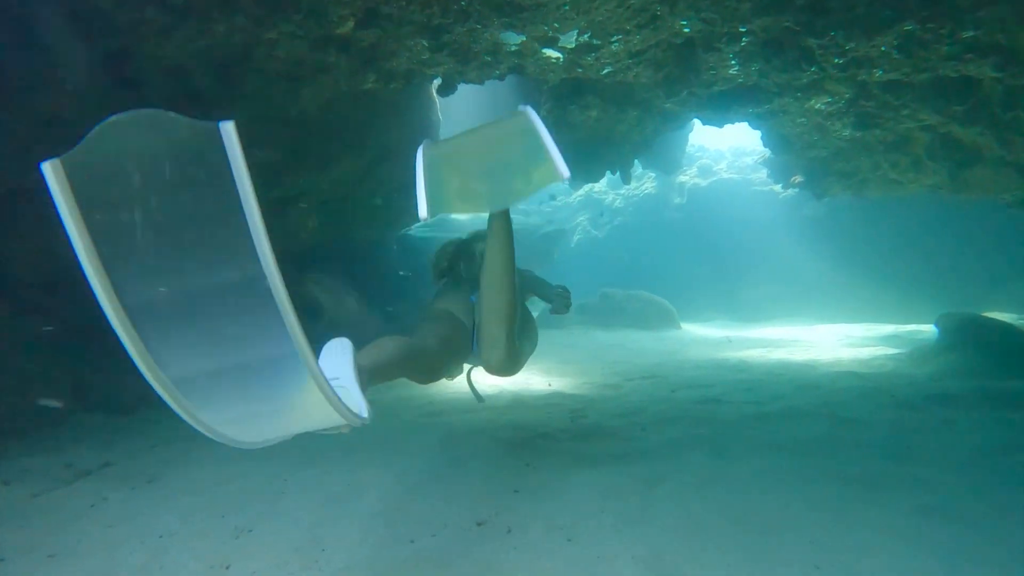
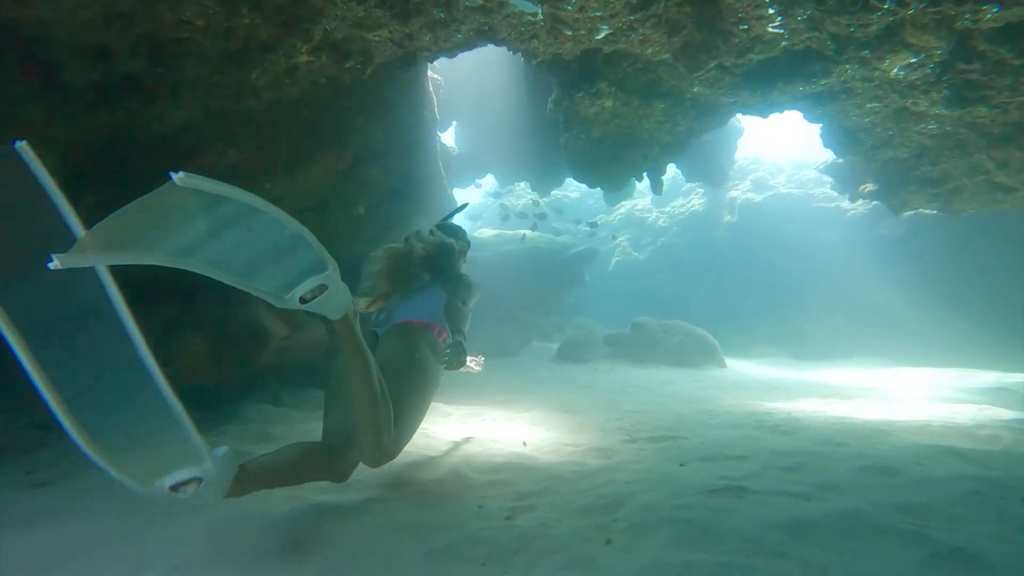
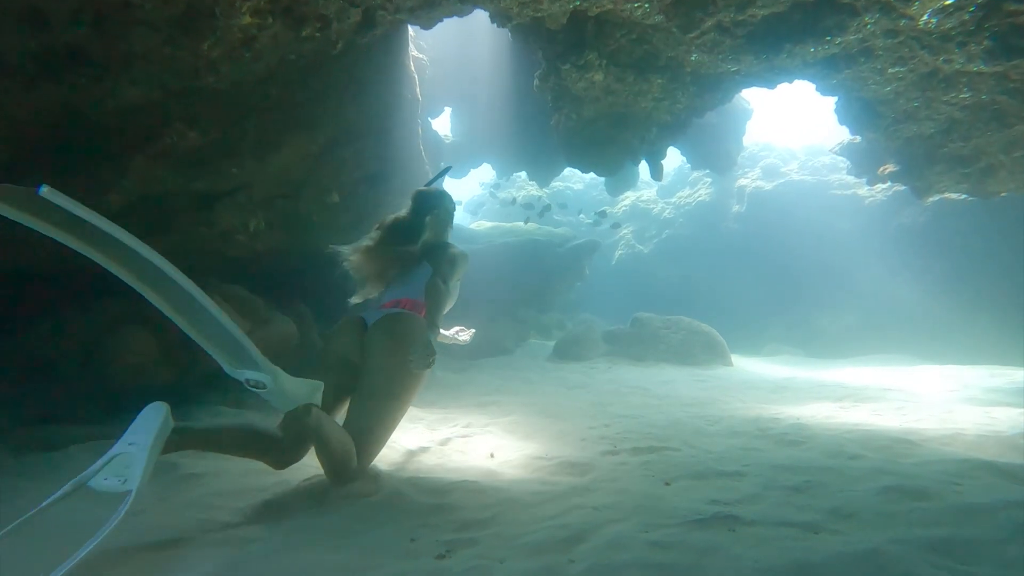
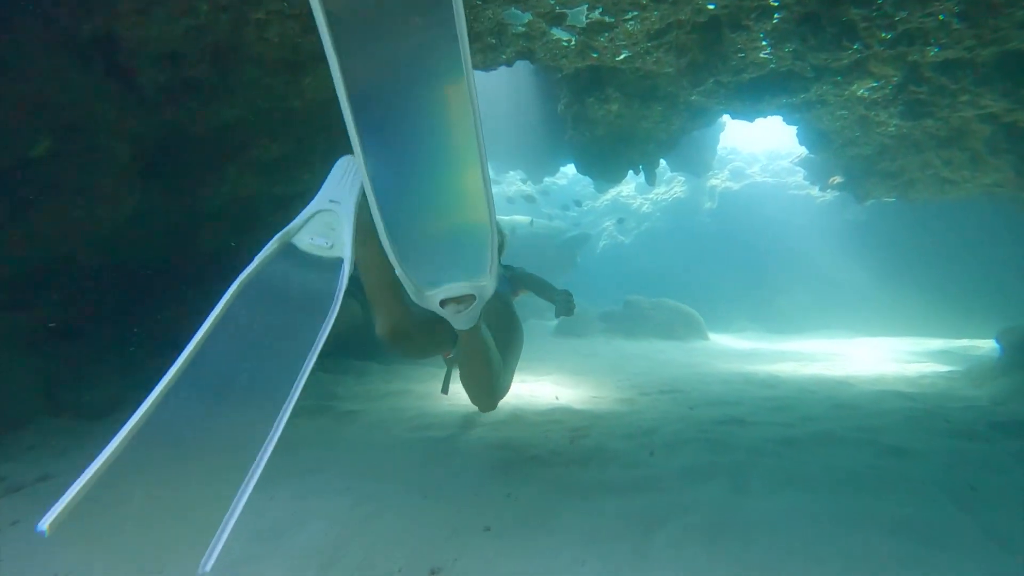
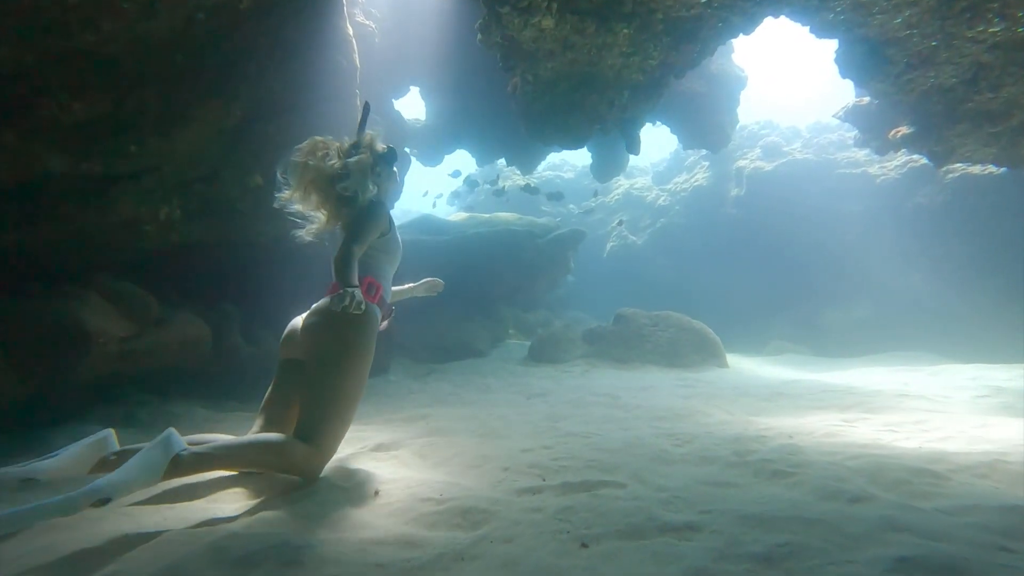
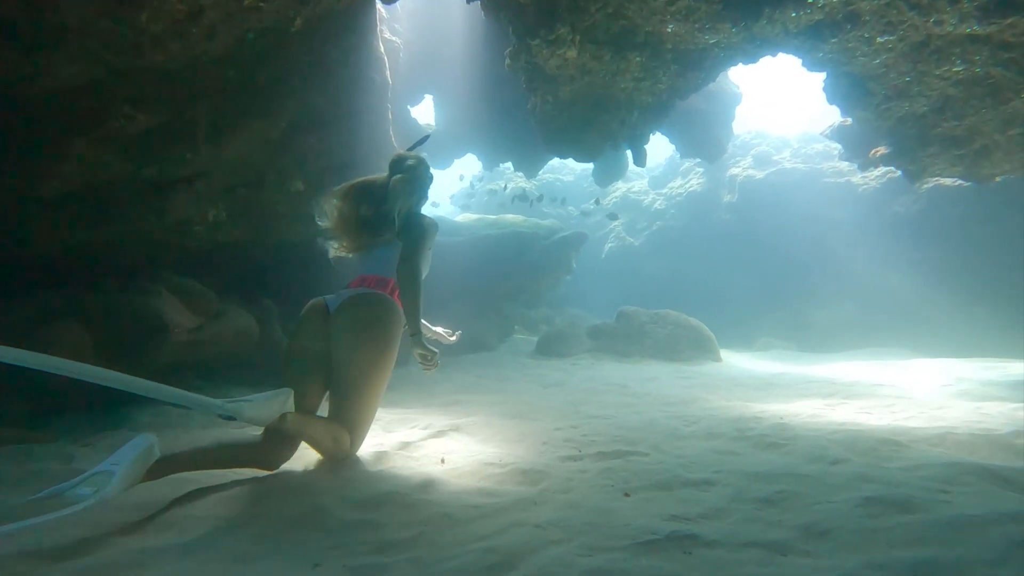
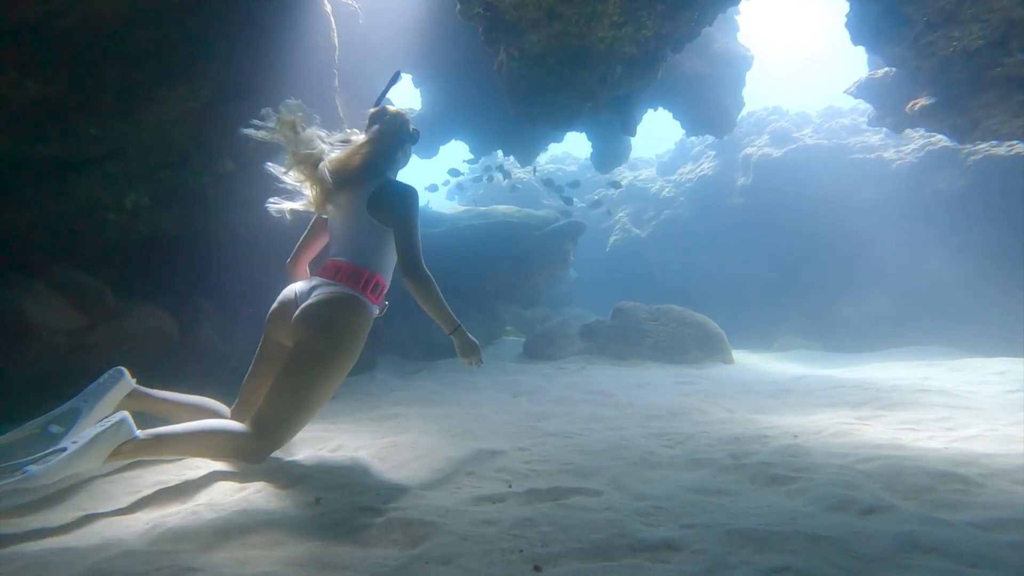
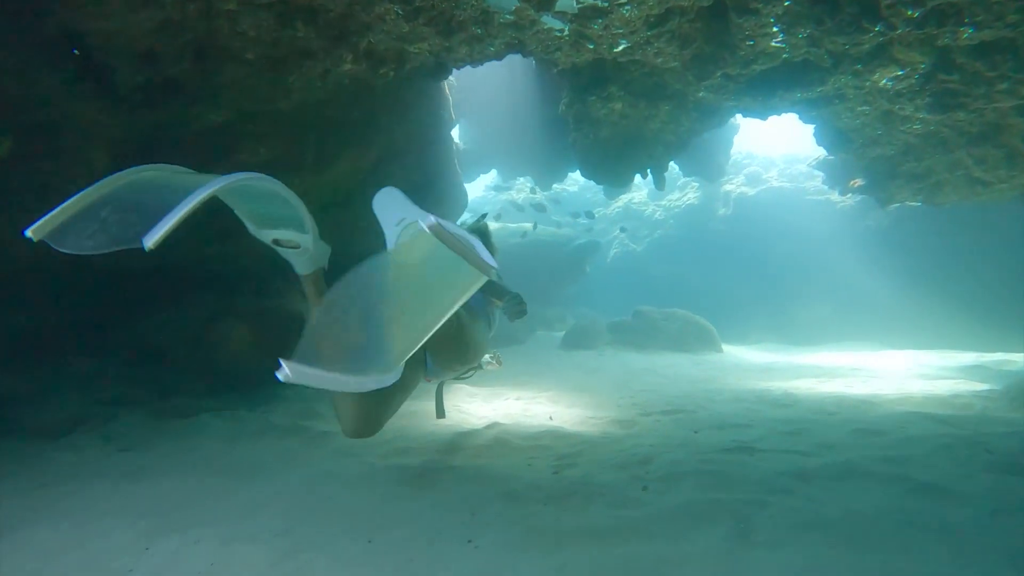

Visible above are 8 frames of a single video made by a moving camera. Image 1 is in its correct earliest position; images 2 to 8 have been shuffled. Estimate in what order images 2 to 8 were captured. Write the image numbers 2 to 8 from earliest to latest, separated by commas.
4, 8, 2, 3, 6, 5, 7
